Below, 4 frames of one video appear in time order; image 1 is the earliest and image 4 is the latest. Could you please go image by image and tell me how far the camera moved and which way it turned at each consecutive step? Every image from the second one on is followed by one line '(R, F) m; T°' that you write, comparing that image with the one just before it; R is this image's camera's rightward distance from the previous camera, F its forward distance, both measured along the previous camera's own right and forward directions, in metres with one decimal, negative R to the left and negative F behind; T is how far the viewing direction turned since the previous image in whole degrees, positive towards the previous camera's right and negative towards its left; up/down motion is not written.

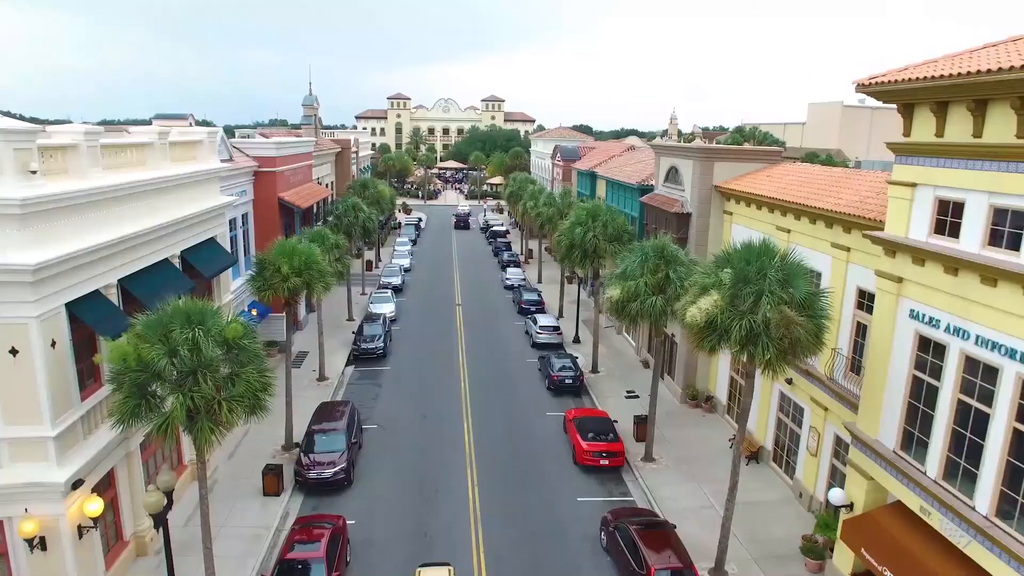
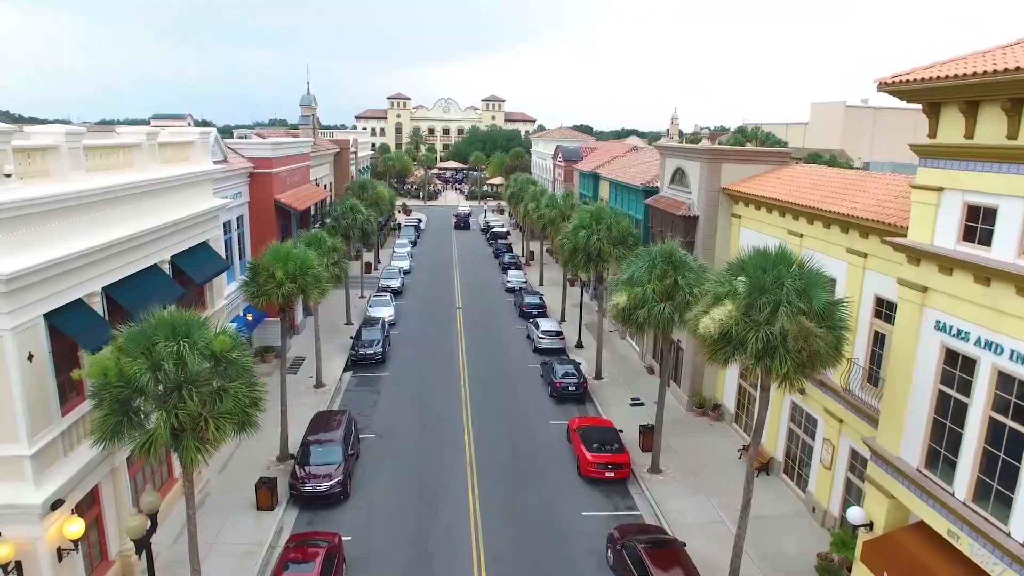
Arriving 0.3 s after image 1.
(-0.1, +0.6) m; 0°
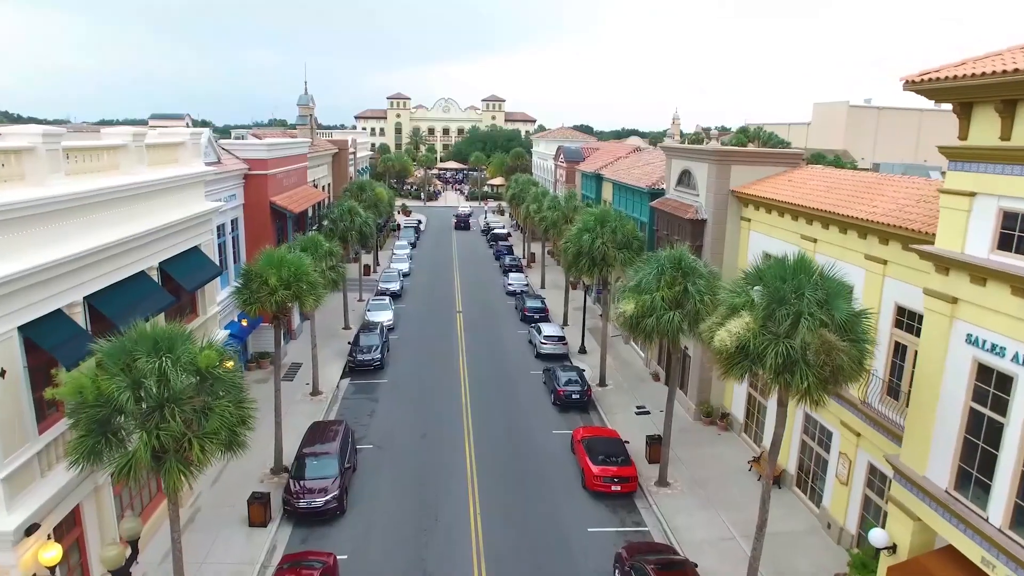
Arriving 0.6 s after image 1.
(-0.1, +0.6) m; 0°
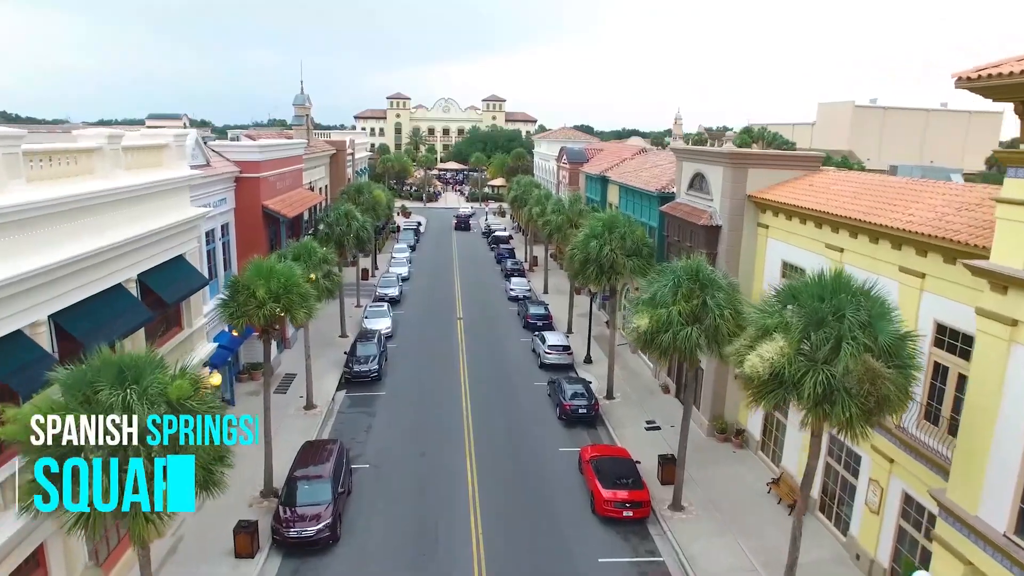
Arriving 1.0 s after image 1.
(-0.1, +1.0) m; 0°
